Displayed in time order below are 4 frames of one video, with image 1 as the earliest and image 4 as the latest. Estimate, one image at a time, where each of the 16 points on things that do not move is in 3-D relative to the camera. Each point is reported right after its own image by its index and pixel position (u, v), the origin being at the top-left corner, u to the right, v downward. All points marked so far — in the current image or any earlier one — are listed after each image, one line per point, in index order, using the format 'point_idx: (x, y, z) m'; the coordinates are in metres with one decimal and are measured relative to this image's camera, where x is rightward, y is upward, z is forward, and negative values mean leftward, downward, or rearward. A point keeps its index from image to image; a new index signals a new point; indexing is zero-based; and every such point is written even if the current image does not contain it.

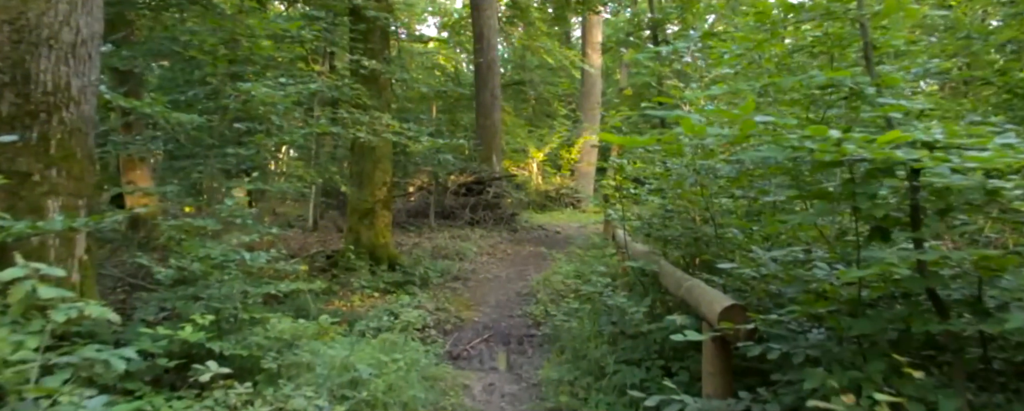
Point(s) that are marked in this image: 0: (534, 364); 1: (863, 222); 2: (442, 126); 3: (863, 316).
0: (+0.2, -1.7, +7.6) m
1: (+1.4, -0.1, +2.9) m
2: (-1.4, +1.7, +15.1) m
3: (+1.4, -0.5, +2.9) m
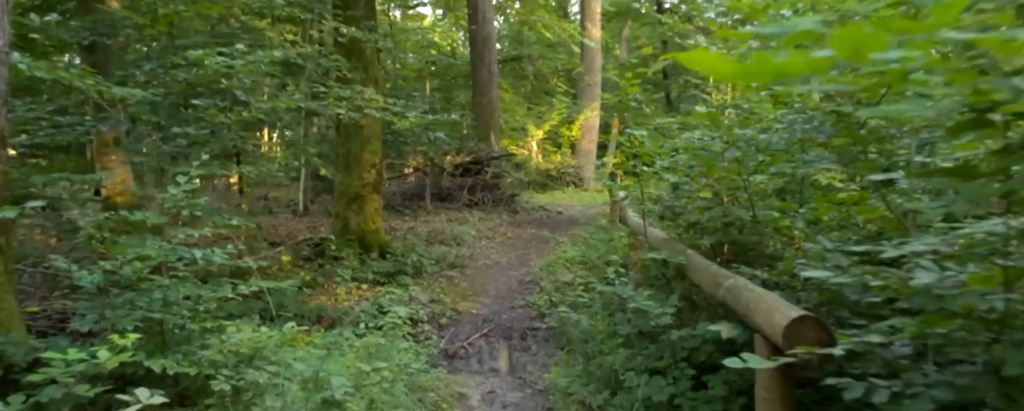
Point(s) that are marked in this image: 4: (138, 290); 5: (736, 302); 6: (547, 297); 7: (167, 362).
0: (+0.3, -1.5, +6.8) m
1: (+1.4, 0.0, +2.0) m
2: (-1.5, +2.0, +14.2) m
3: (+1.4, -0.4, +2.1) m
4: (-2.1, -0.5, +4.1) m
5: (+1.1, -0.5, +3.5) m
6: (+0.4, -1.1, +8.7) m
7: (-1.9, -0.9, +3.9) m
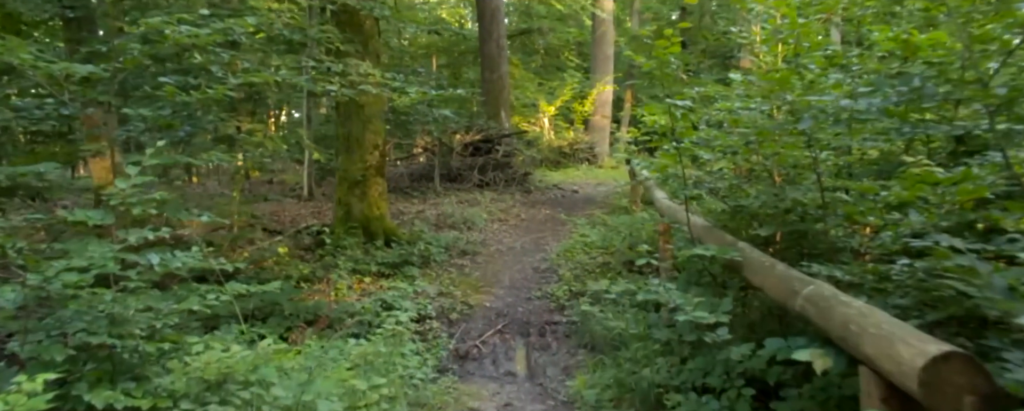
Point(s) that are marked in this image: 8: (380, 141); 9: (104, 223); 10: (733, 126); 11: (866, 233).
0: (+0.4, -1.4, +6.1) m
1: (+1.5, 0.0, +1.2) m
2: (-1.3, +2.4, +13.4) m
3: (+1.5, -0.4, +1.3) m
4: (-2.0, -0.5, +3.3) m
5: (+1.2, -0.4, +2.7) m
6: (+0.6, -0.9, +8.0) m
7: (-1.8, -0.9, +3.2) m
8: (-1.7, +0.8, +9.4) m
9: (-2.0, -0.1, +3.5) m
10: (+1.4, +0.5, +4.6) m
11: (+2.0, -0.1, +4.1) m
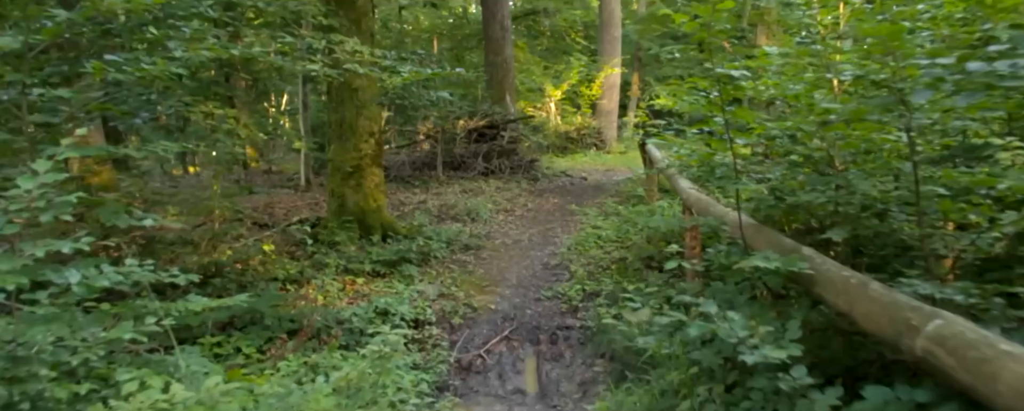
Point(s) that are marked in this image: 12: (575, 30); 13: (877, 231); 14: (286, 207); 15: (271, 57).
0: (+0.5, -1.3, +5.3) m
1: (+1.5, 0.0, +0.4) m
2: (-1.2, +2.5, +12.6) m
3: (+1.5, -0.4, +0.5) m
4: (-2.0, -0.5, +2.6) m
5: (+1.2, -0.4, +1.9) m
6: (+0.7, -0.8, +7.2) m
7: (-1.8, -0.9, +2.5) m
8: (-1.7, +0.9, +8.6) m
9: (-2.0, -0.1, +2.8) m
10: (+1.4, +0.5, +3.8) m
11: (+2.1, -0.1, +3.3) m
12: (+1.6, +4.4, +17.7) m
13: (+1.7, -0.1, +3.5) m
14: (-3.5, 0.0, +11.0) m
15: (-1.9, +1.2, +5.8) m
